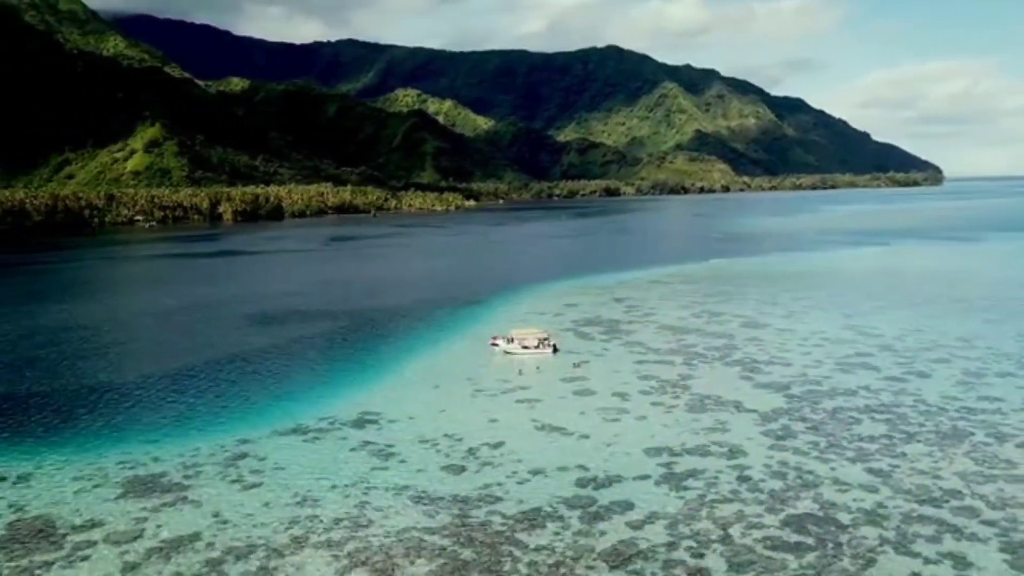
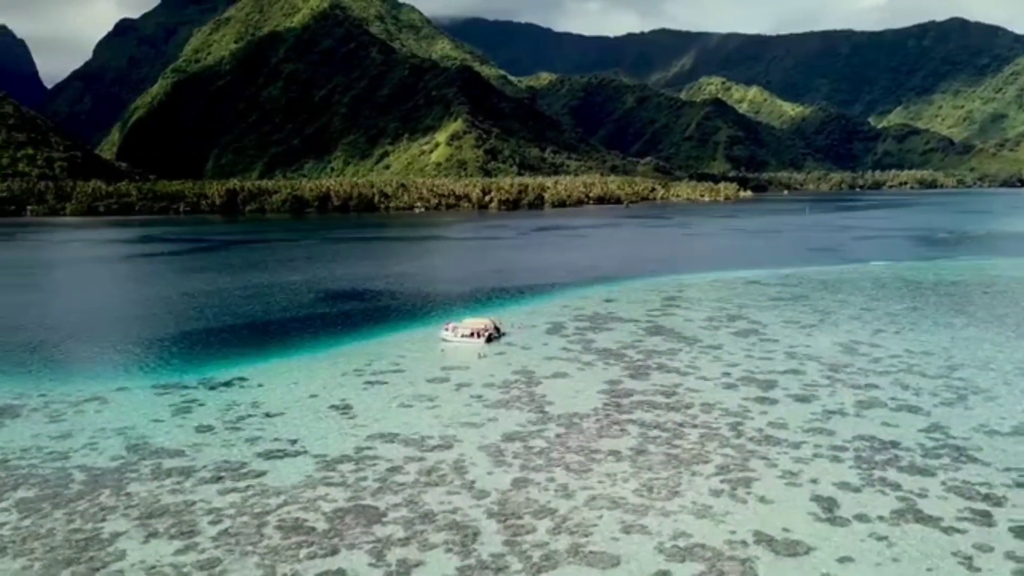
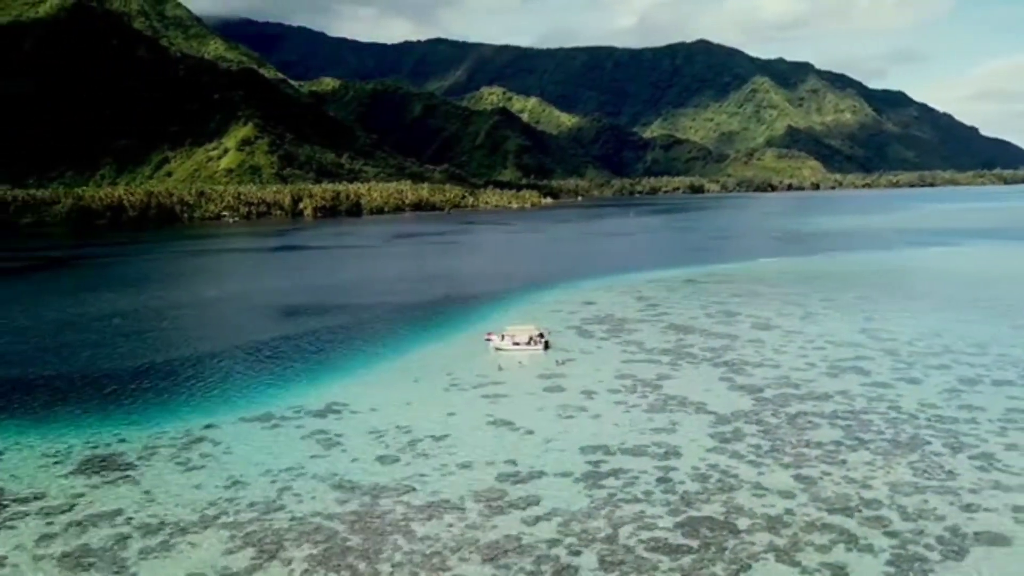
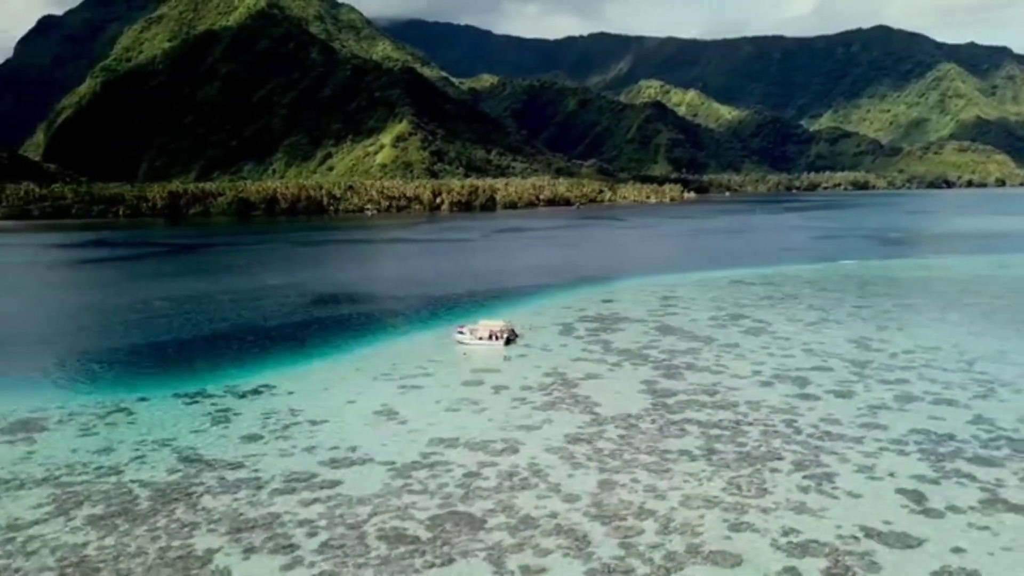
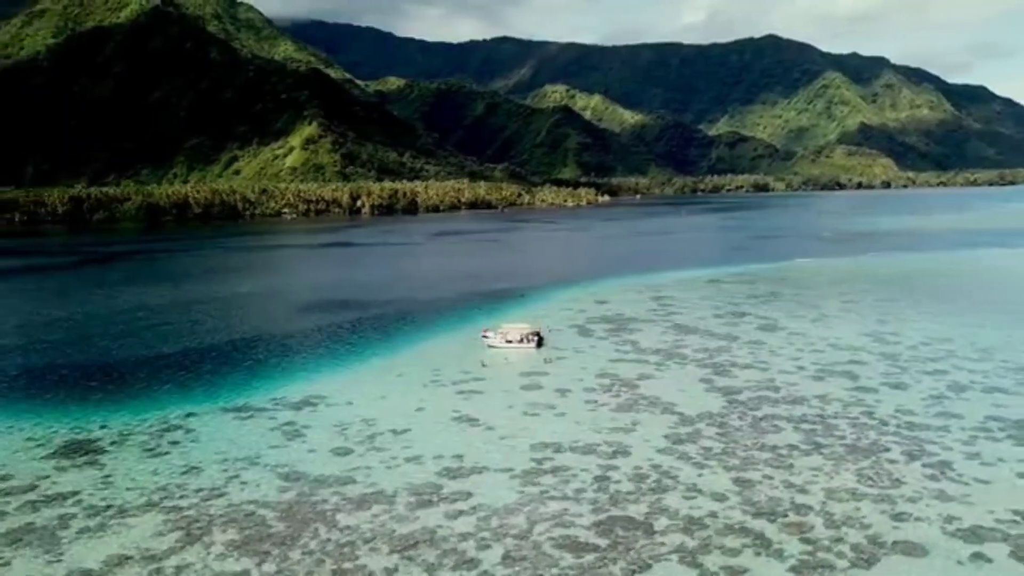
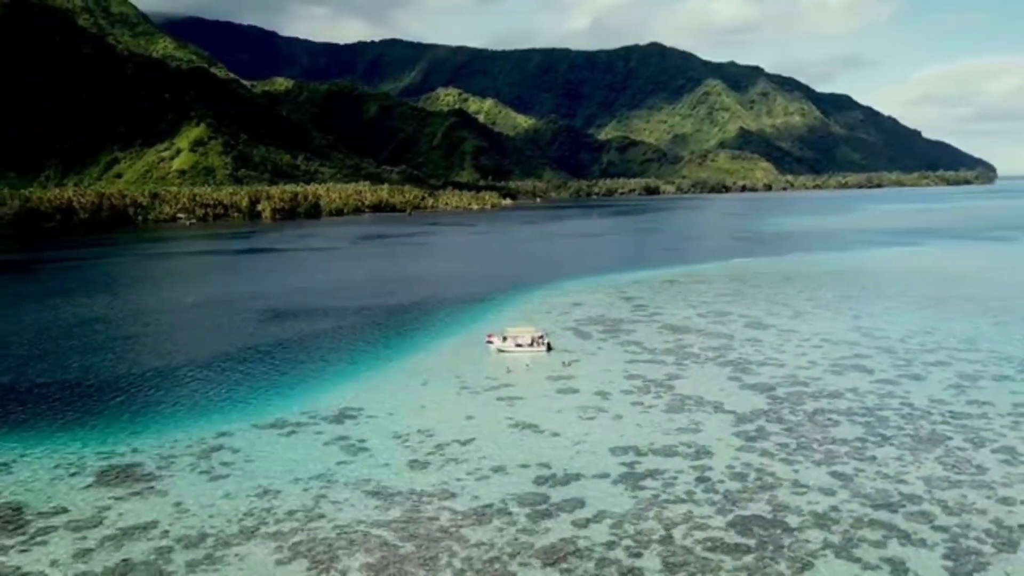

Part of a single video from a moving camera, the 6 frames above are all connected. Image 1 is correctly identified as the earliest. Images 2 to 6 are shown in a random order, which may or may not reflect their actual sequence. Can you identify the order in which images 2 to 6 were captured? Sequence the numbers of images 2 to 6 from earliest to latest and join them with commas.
6, 3, 5, 4, 2
